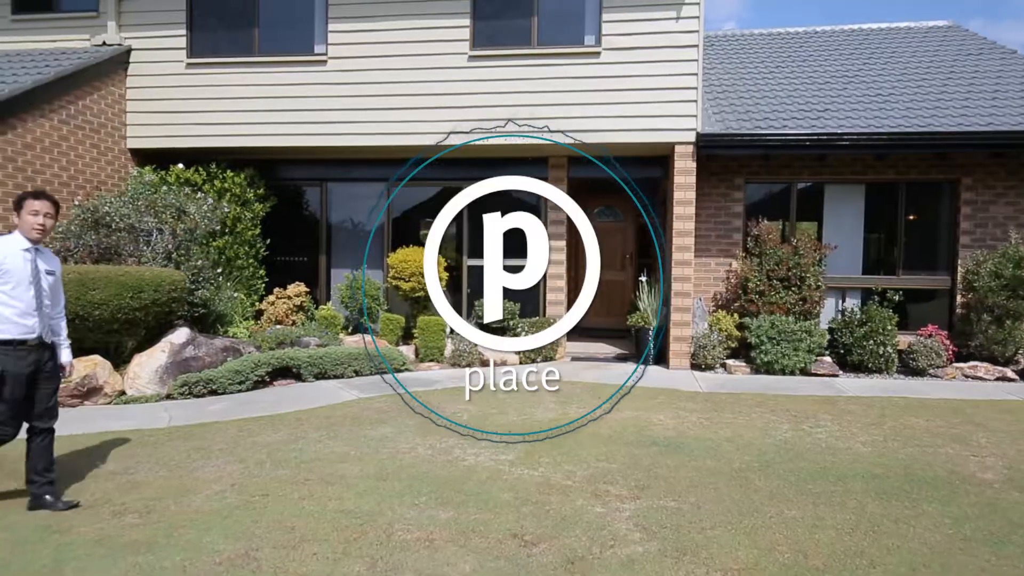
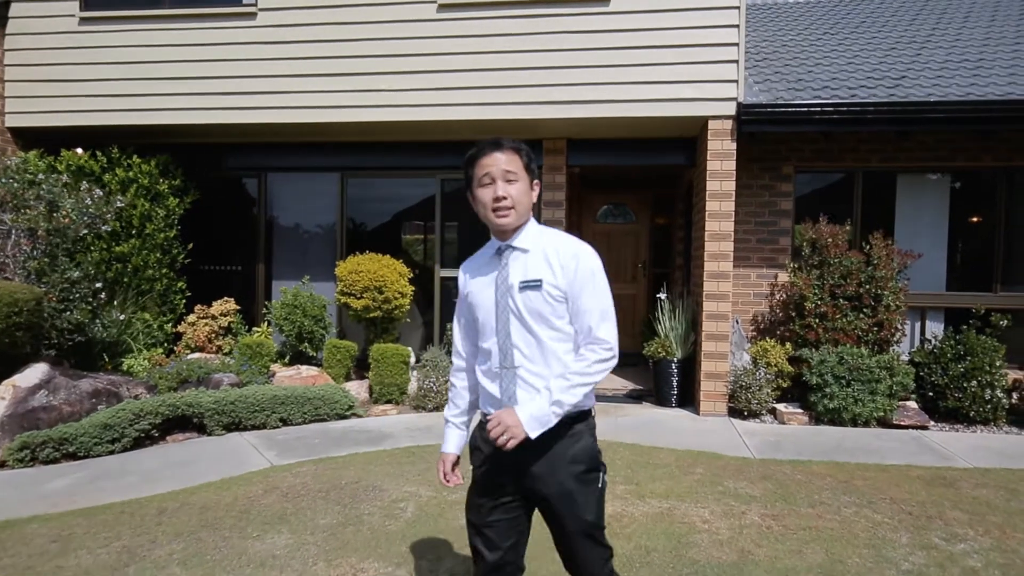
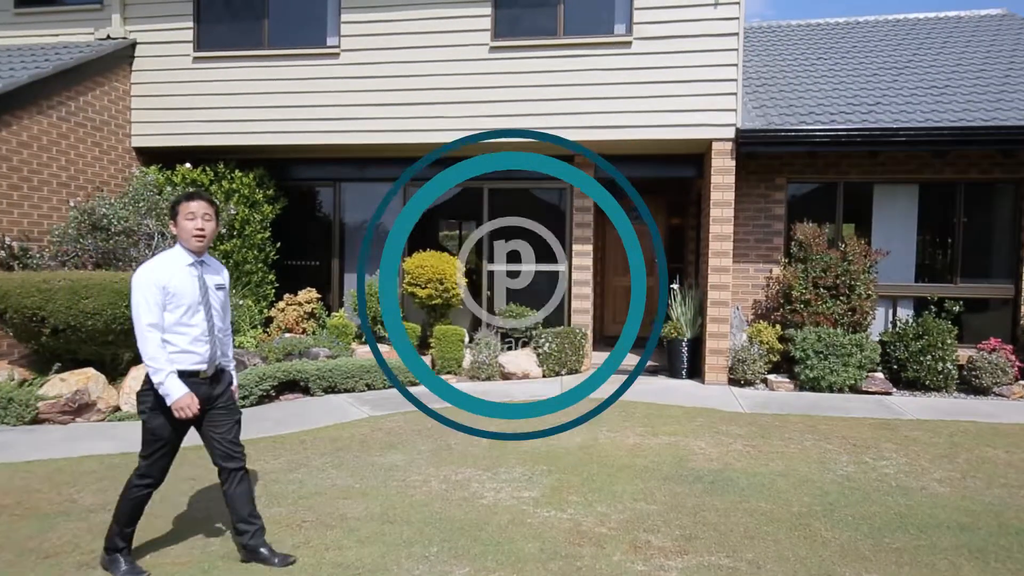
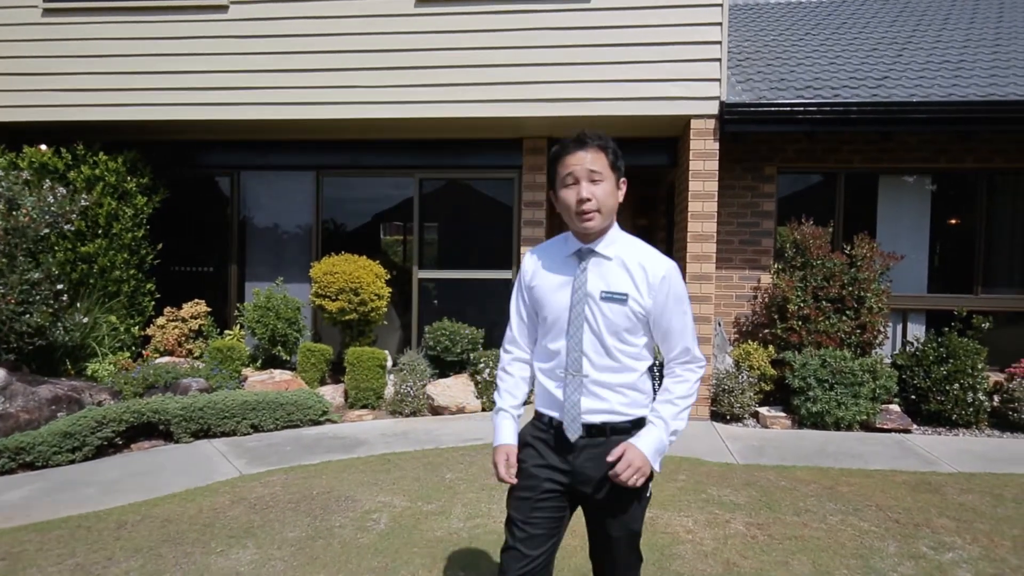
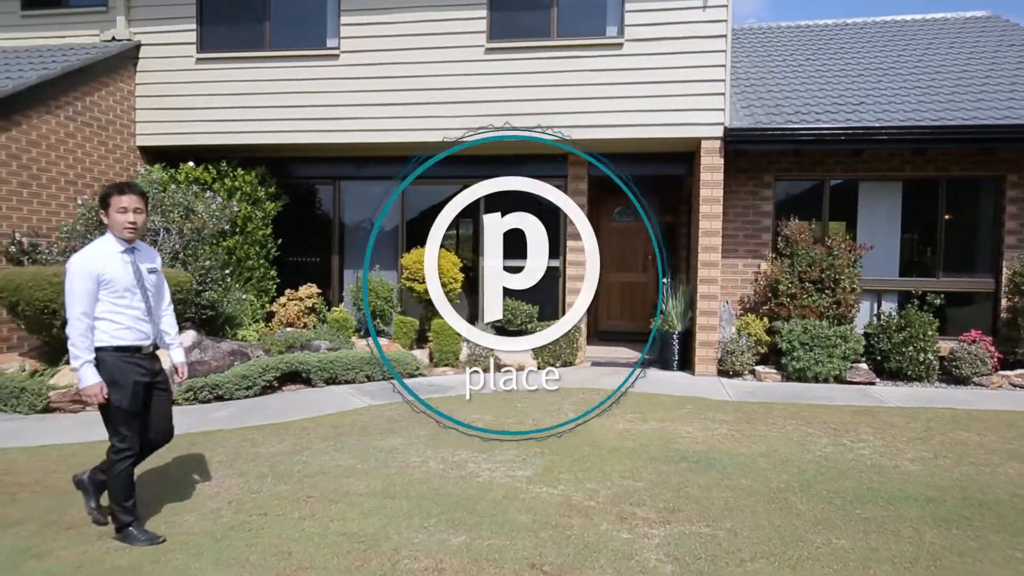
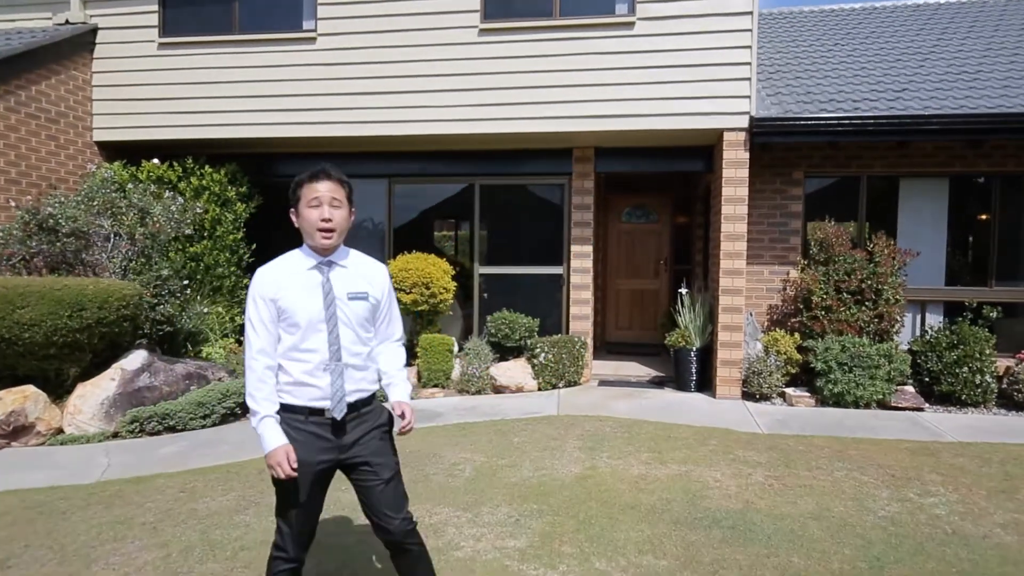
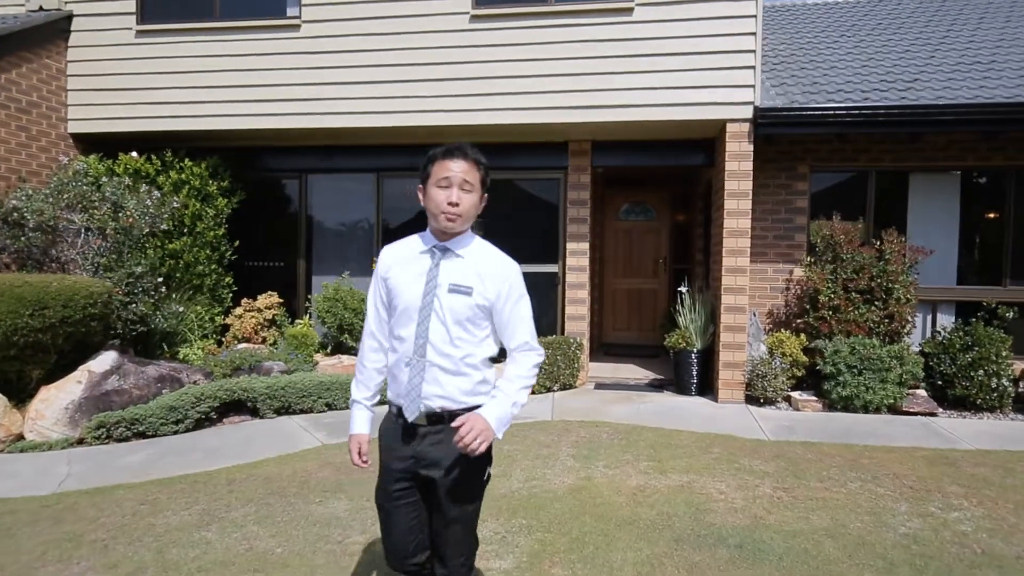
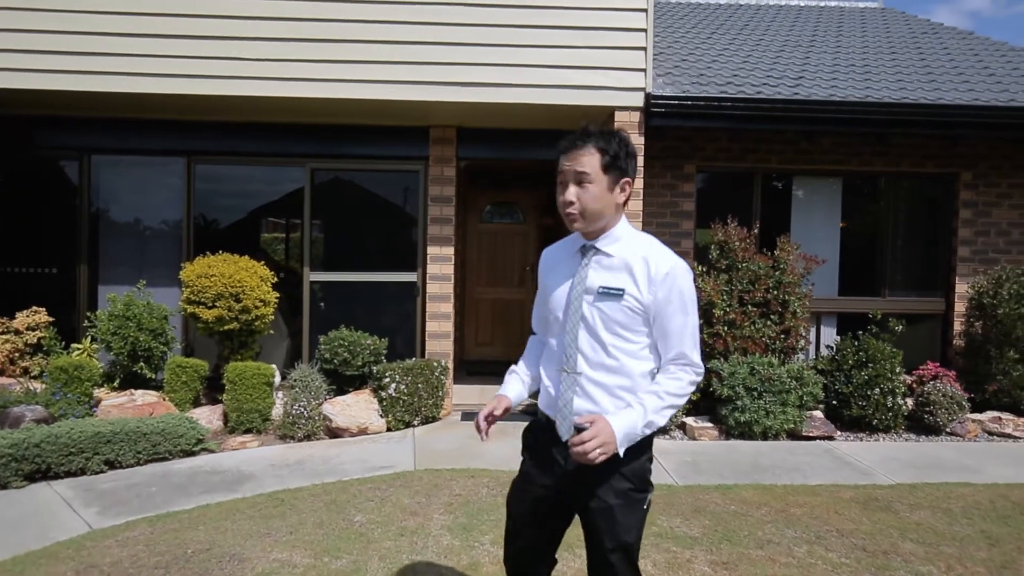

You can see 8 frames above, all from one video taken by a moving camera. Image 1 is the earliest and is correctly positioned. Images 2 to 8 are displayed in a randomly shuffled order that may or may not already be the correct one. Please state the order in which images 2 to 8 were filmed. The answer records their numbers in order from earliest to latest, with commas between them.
5, 3, 6, 7, 2, 4, 8
